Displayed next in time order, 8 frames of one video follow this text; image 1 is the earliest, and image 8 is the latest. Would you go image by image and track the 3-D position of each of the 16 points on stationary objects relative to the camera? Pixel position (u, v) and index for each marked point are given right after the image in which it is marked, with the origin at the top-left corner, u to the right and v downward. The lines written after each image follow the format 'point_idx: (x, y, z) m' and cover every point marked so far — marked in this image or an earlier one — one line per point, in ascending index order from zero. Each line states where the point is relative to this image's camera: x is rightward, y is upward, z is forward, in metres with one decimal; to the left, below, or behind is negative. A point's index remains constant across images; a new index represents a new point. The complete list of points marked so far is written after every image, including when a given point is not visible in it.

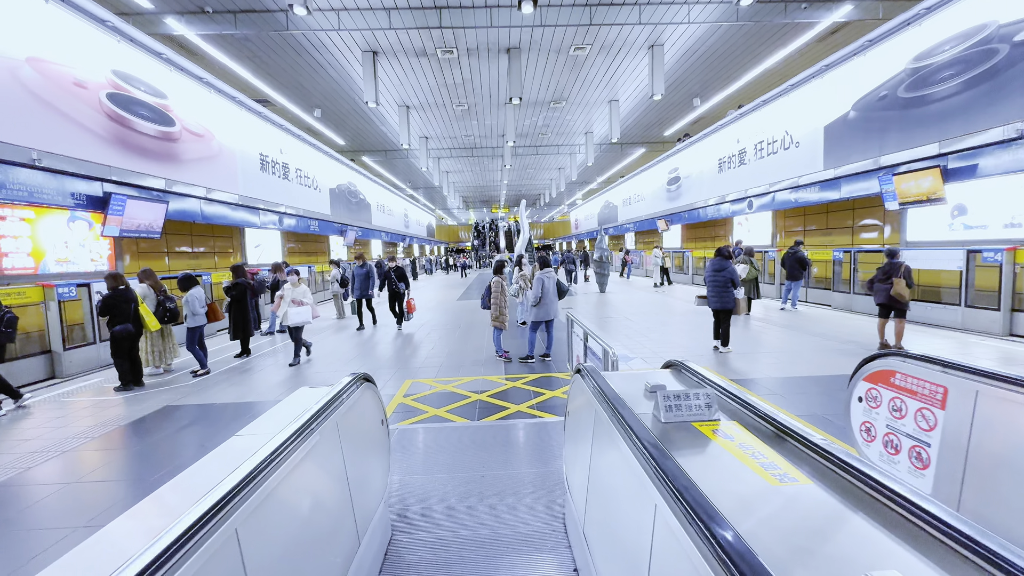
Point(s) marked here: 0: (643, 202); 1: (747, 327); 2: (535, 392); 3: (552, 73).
0: (+5.5, +3.5, +18.5) m
1: (+4.0, -0.7, +7.5) m
2: (+0.2, -0.9, +4.0) m
3: (+1.0, +5.4, +11.4) m
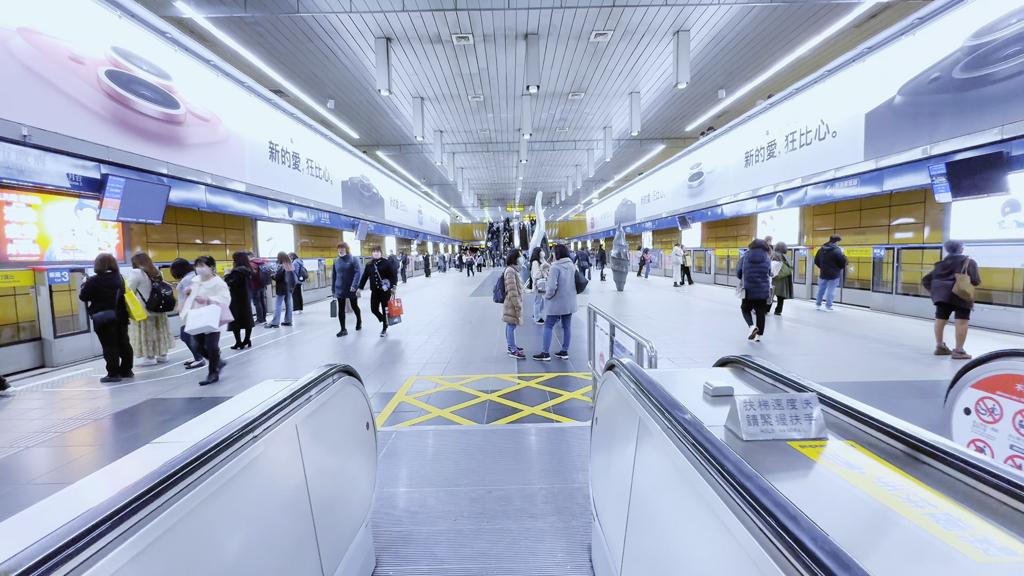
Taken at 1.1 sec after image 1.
0: (+6.1, +3.5, +18.0) m
1: (+4.2, -0.6, +7.0) m
2: (+0.3, -0.9, +3.6) m
3: (+1.4, +5.5, +11.0) m
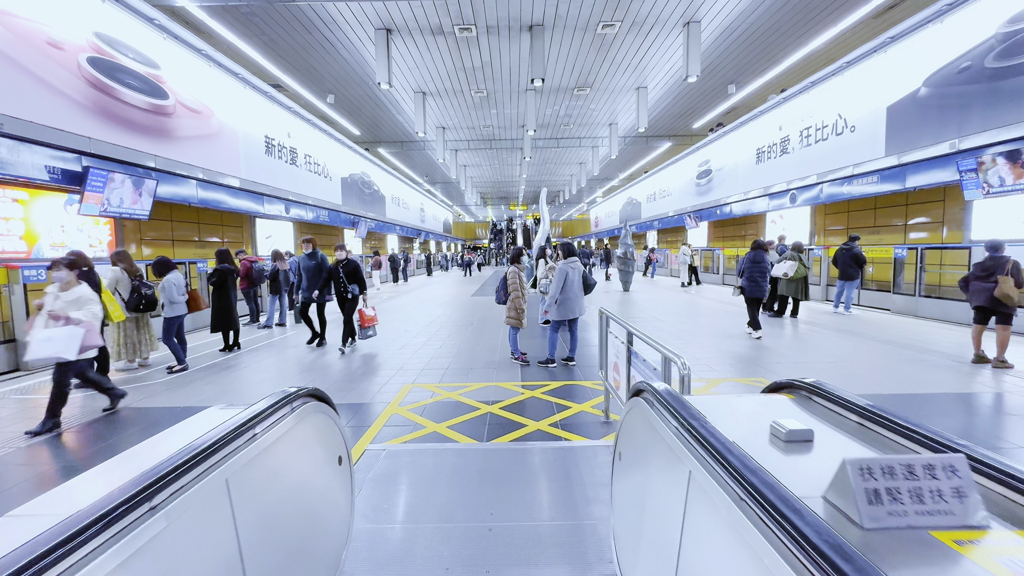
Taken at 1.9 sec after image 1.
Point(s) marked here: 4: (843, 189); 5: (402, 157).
0: (+6.2, +3.5, +17.6) m
1: (+4.3, -0.6, +6.7) m
2: (+0.3, -0.9, +3.3) m
3: (+1.5, +5.5, +10.6) m
4: (+6.1, +1.8, +8.2) m
5: (-4.9, +5.8, +19.9) m
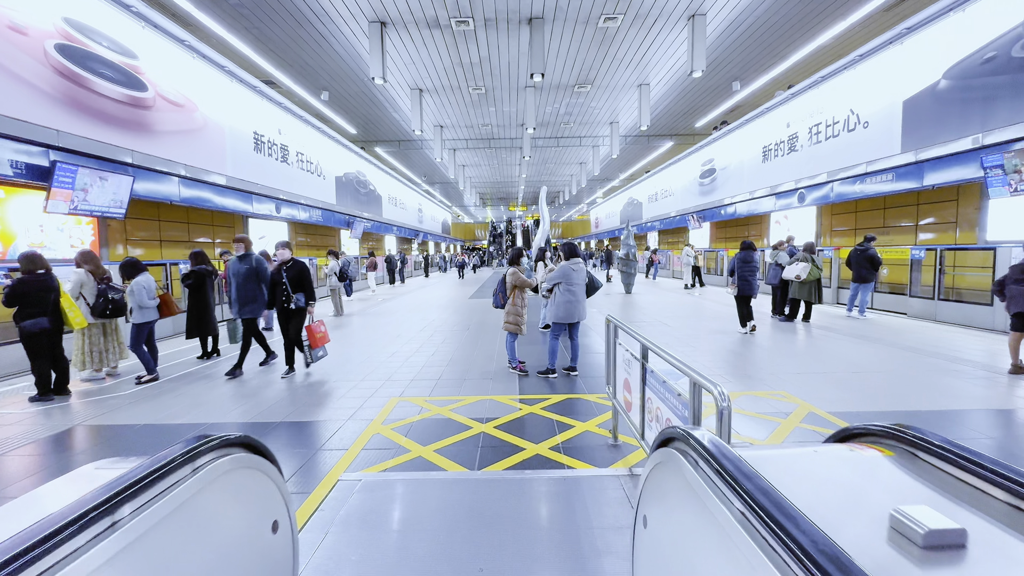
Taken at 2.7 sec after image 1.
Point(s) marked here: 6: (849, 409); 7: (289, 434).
0: (+6.2, +3.5, +17.3) m
1: (+4.2, -0.7, +6.4) m
2: (+0.3, -0.9, +3.0) m
3: (+1.5, +5.5, +10.3) m
4: (+6.1, +1.8, +7.9) m
5: (-4.9, +5.8, +19.6) m
6: (+2.5, -0.9, +3.3) m
7: (-1.4, -0.9, +2.8) m
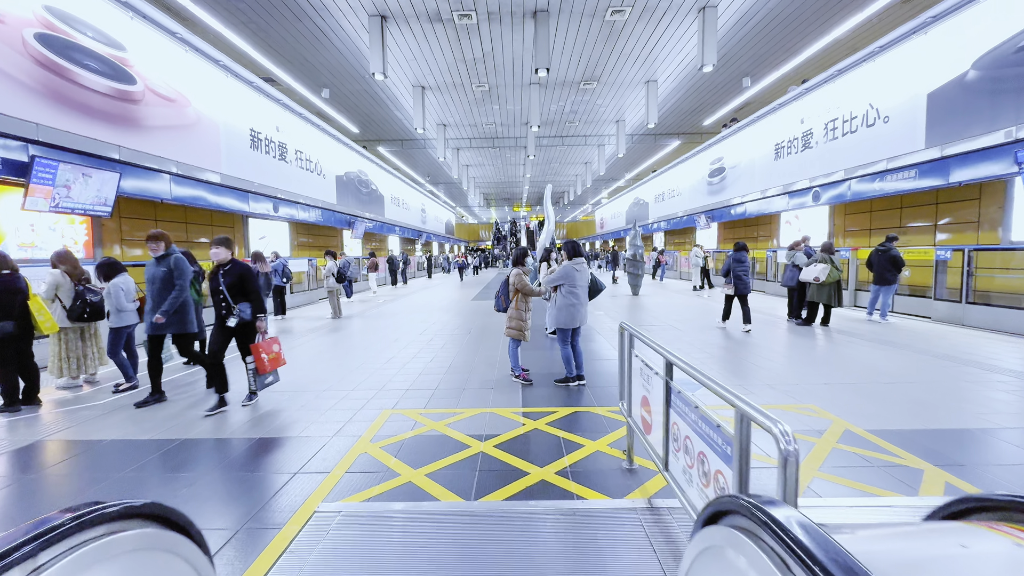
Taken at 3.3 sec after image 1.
0: (+6.3, +3.4, +16.9) m
1: (+4.3, -0.7, +6.0) m
2: (+0.3, -0.9, +2.7) m
3: (+1.6, +5.4, +10.0) m
4: (+6.1, +1.7, +7.6) m
5: (-4.7, +5.7, +19.4) m
6: (+2.5, -0.9, +3.0) m
7: (-1.4, -1.0, +2.5) m
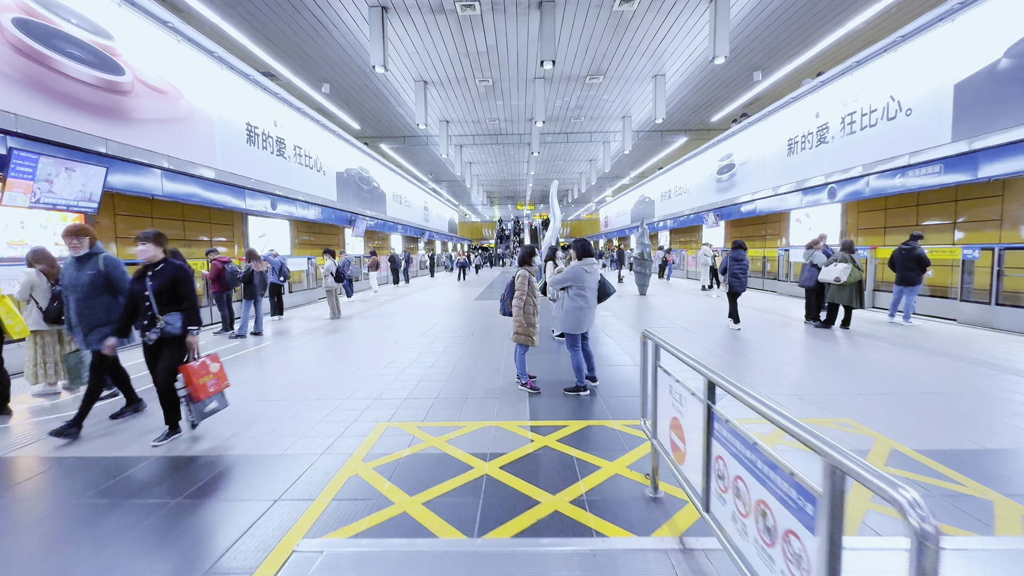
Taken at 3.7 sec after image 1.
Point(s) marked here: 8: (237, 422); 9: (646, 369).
0: (+6.5, +3.4, +16.6) m
1: (+4.3, -0.7, +5.7) m
2: (+0.4, -0.9, +2.4) m
3: (+1.7, +5.4, +9.7) m
4: (+6.2, +1.7, +7.3) m
5: (-4.6, +5.7, +19.1) m
6: (+2.5, -0.9, +2.7) m
7: (-1.3, -1.0, +2.3) m
8: (-1.9, -0.9, +3.1) m
9: (+0.7, -0.4, +2.3) m
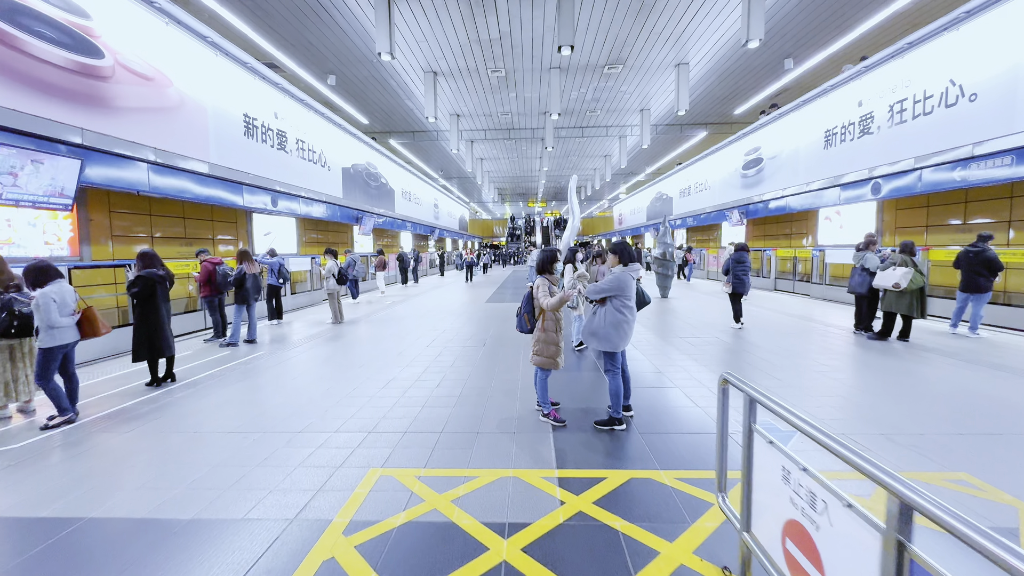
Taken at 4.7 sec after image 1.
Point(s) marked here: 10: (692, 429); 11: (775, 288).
0: (+6.9, +3.4, +15.9) m
1: (+4.5, -0.8, +5.0) m
2: (+0.5, -1.0, +1.8) m
3: (+2.0, +5.4, +9.1) m
4: (+6.4, +1.6, +6.5) m
5: (-4.1, +5.8, +18.6) m
6: (+2.7, -1.0, +2.1) m
7: (-1.2, -1.0, +1.7) m
8: (-1.8, -1.0, +2.6) m
9: (+0.8, -0.5, +1.7) m
10: (+1.2, -0.9, +2.9) m
11: (+7.4, 0.0, +12.5) m
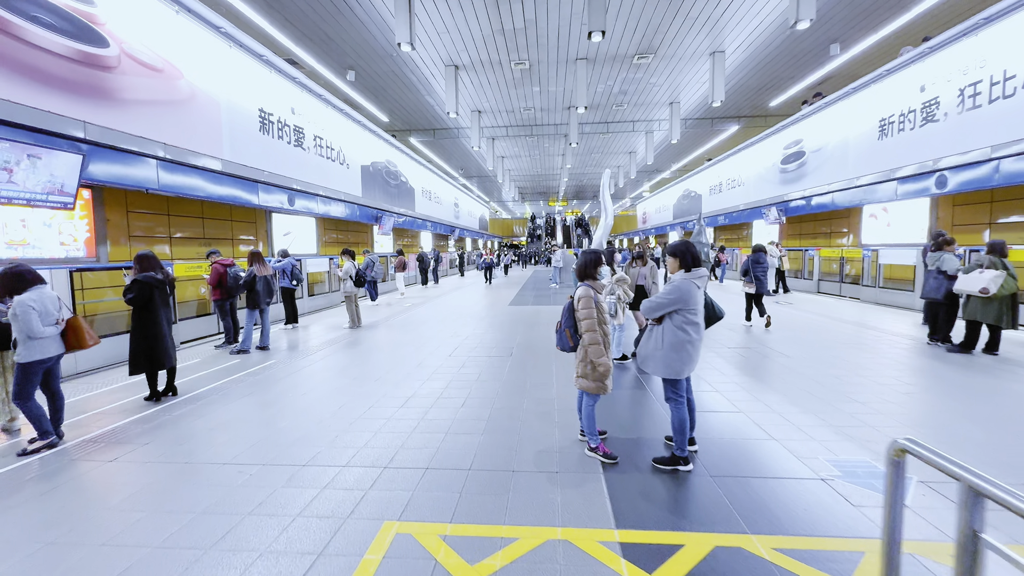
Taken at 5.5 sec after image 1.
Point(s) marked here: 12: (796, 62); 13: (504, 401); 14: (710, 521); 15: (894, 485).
0: (+7.7, +3.3, +15.1) m
1: (+4.8, -0.9, +4.4) m
2: (+0.7, -1.1, +1.3) m
3: (+2.5, +5.3, +8.5) m
4: (+6.8, +1.6, +5.8) m
5: (-3.2, +5.7, +18.3) m
6: (+2.8, -1.1, +1.5) m
7: (-1.1, -1.1, +1.3) m
8: (-1.6, -1.0, +2.1) m
9: (+1.0, -0.5, +1.2) m
10: (+1.4, -1.0, +2.4) m
11: (+8.0, -0.1, +11.7) m
12: (+6.7, +5.3, +10.6) m
13: (0.0, -0.9, +3.5) m
14: (+0.9, -1.0, +2.0) m
15: (+1.0, -0.5, +1.2) m
